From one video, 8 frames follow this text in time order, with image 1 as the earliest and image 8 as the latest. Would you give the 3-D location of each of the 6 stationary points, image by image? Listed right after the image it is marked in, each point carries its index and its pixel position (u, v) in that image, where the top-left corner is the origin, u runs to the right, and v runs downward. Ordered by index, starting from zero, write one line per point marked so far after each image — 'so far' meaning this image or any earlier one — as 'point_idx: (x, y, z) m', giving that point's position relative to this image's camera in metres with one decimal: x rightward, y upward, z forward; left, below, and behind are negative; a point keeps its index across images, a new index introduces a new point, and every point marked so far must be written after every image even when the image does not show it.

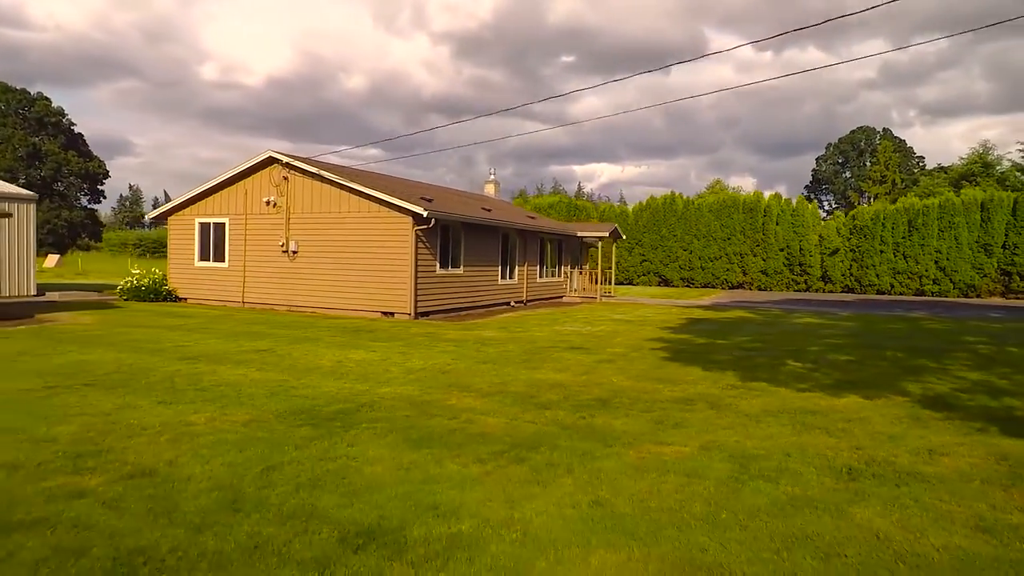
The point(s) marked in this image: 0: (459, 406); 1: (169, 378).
0: (-0.4, -1.0, +5.9) m
1: (-3.2, -0.8, +6.8) m
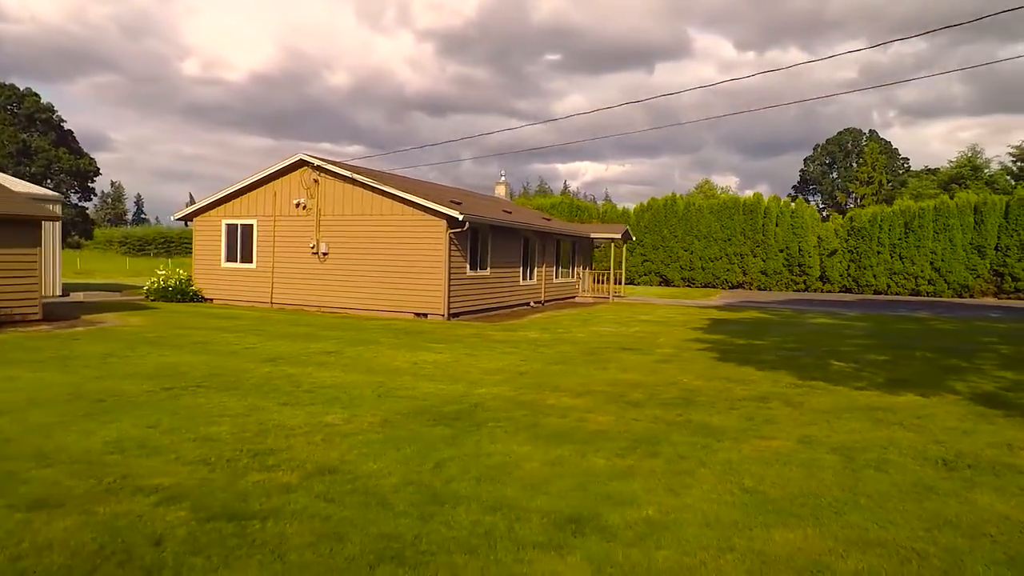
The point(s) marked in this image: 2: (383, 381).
0: (+0.4, -1.0, +6.3) m
1: (-2.4, -0.9, +7.2) m
2: (-1.3, -0.9, +7.3) m
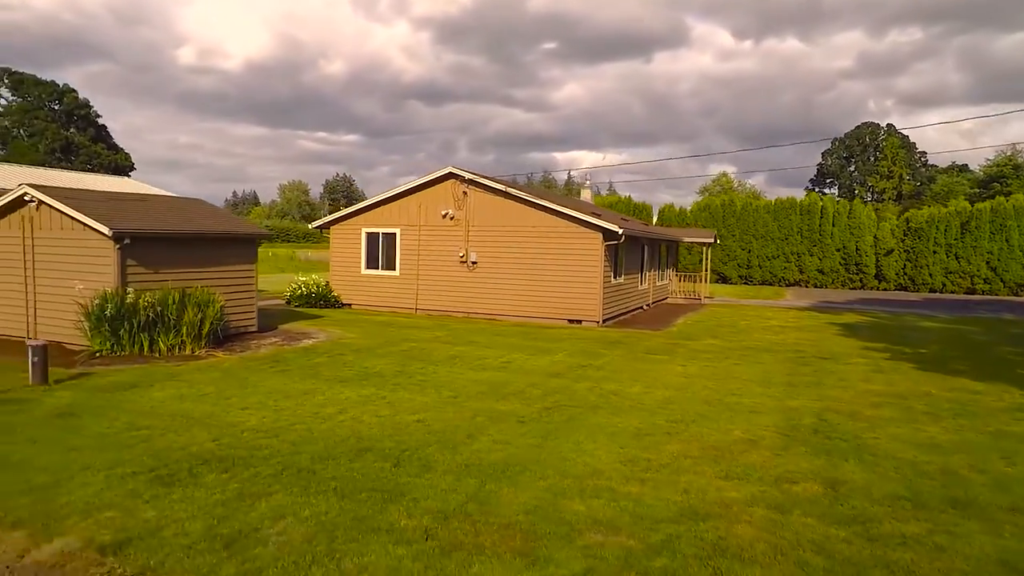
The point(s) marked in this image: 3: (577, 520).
0: (+3.8, -1.3, +7.4) m
1: (+0.9, -1.2, +8.2) m
2: (+2.0, -1.2, +8.4) m
3: (+0.4, -1.4, +4.5) m
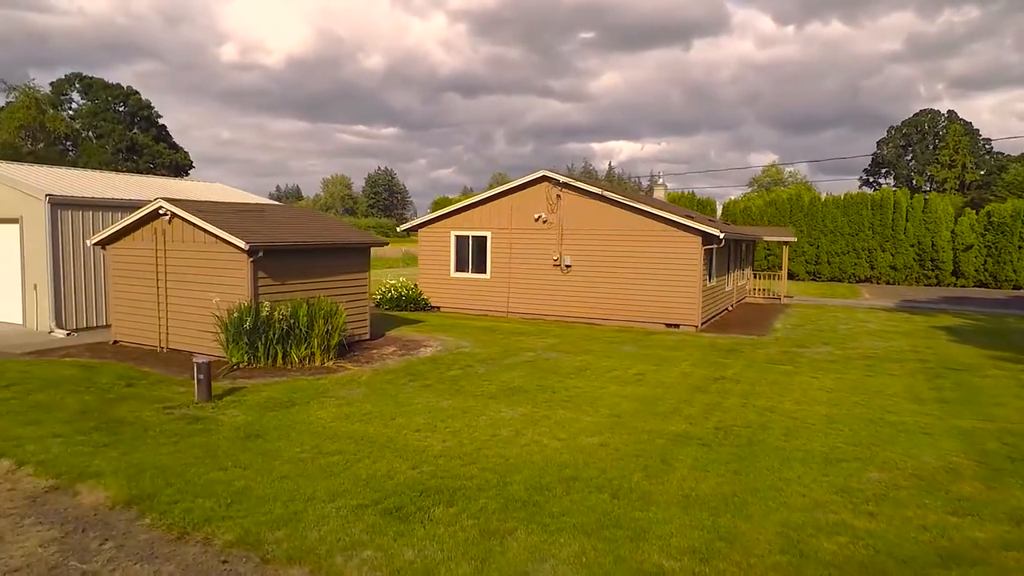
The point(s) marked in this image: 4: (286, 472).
0: (+5.5, -1.5, +7.1) m
1: (+2.6, -1.4, +8.1) m
2: (+3.8, -1.4, +8.2) m
3: (+1.9, -1.6, +4.4) m
4: (-1.8, -1.5, +5.8) m
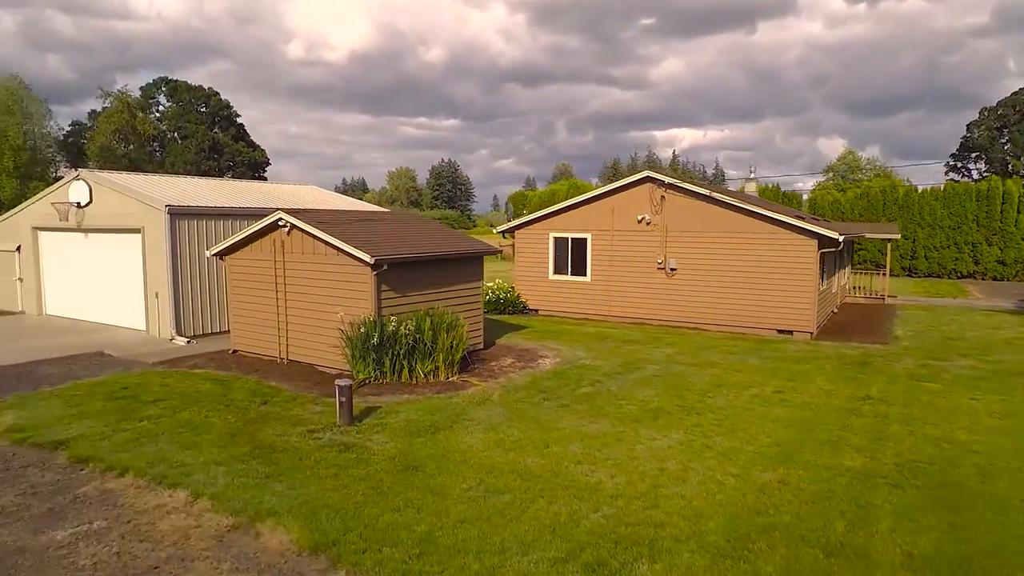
0: (+7.0, -1.7, +6.3) m
1: (+4.2, -1.6, +7.5) m
2: (+5.4, -1.6, +7.5) m
3: (+3.2, -1.9, +3.8) m
4: (-0.4, -1.7, +5.6) m
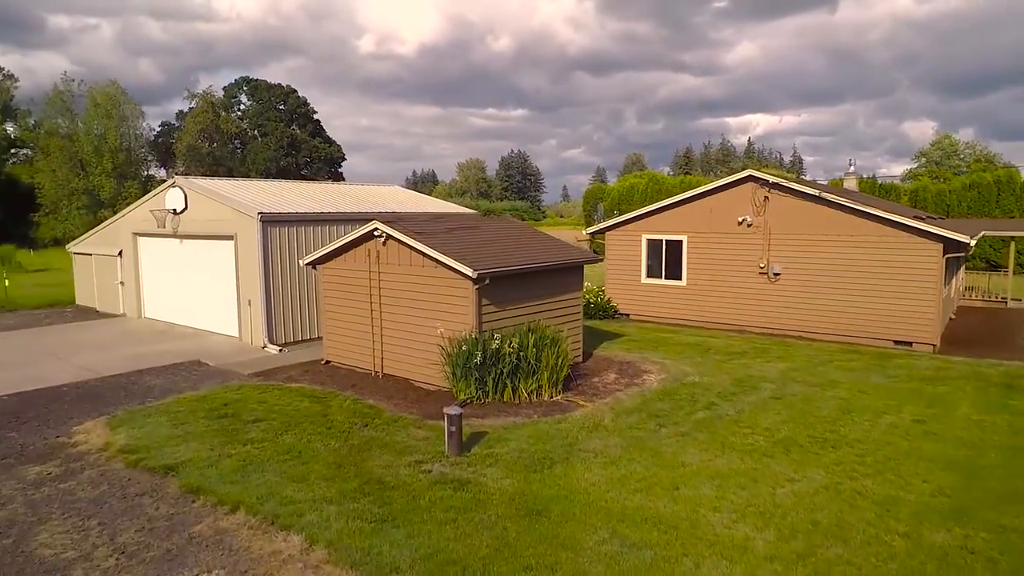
0: (+8.0, -2.0, +5.1) m
1: (+5.4, -1.8, +6.5) m
2: (+6.5, -1.9, +6.4) m
3: (+4.0, -2.2, +3.0) m
4: (+0.6, -2.0, +5.0) m
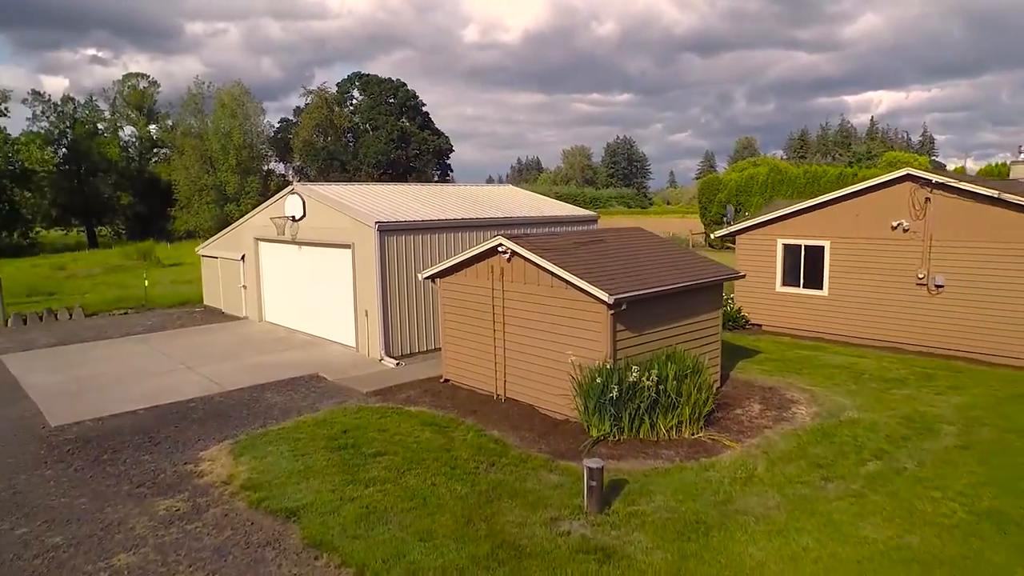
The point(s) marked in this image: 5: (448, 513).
0: (+8.9, -2.4, +3.1) m
1: (+6.5, -2.2, +4.9) m
2: (+7.6, -2.3, +4.7) m
3: (+4.7, -2.7, +1.6) m
4: (+1.6, -2.4, +4.1) m
5: (-0.6, -2.1, +6.9) m
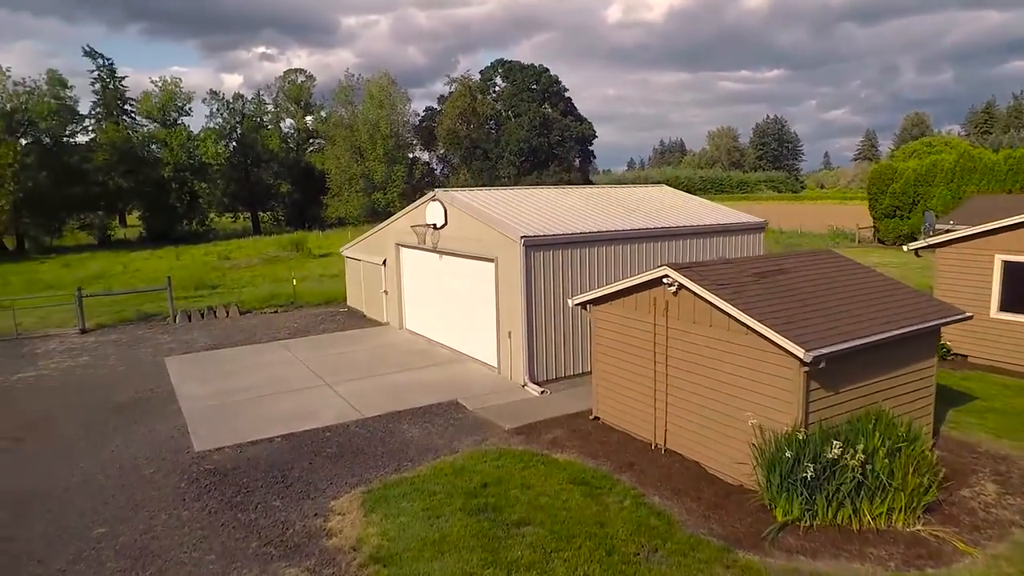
0: (+9.4, -3.3, +0.2) m
1: (+7.3, -3.0, +2.4) m
2: (+8.4, -3.0, +2.0) m
3: (+4.9, -3.4, -0.5) m
4: (+2.4, -3.0, +2.5) m
5: (+0.7, -2.6, +5.6) m
